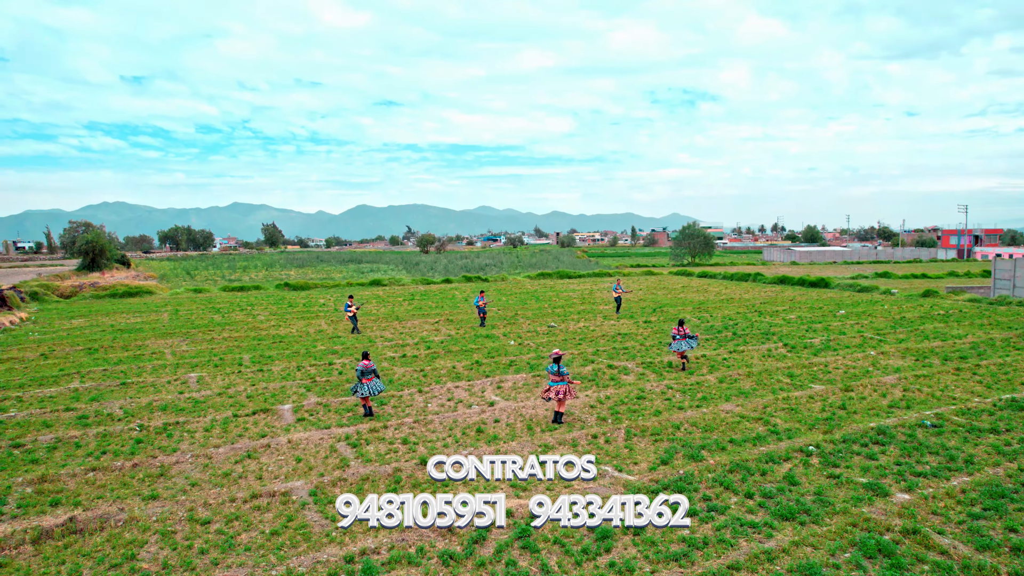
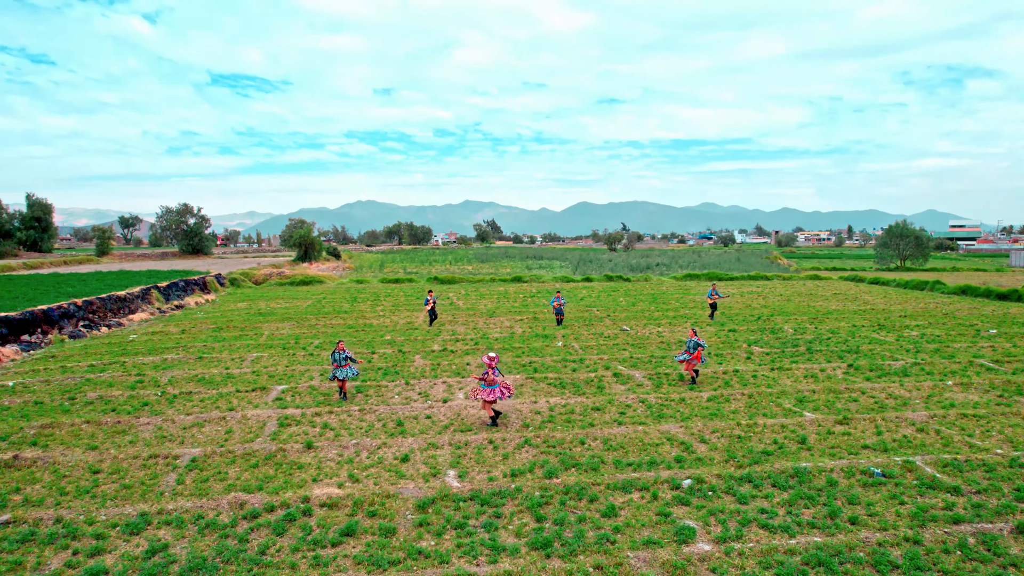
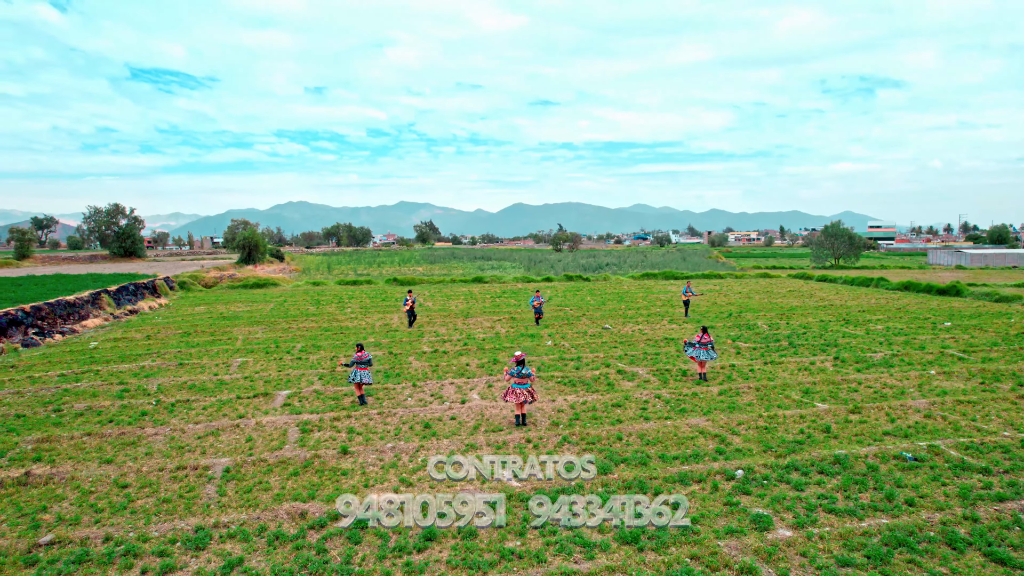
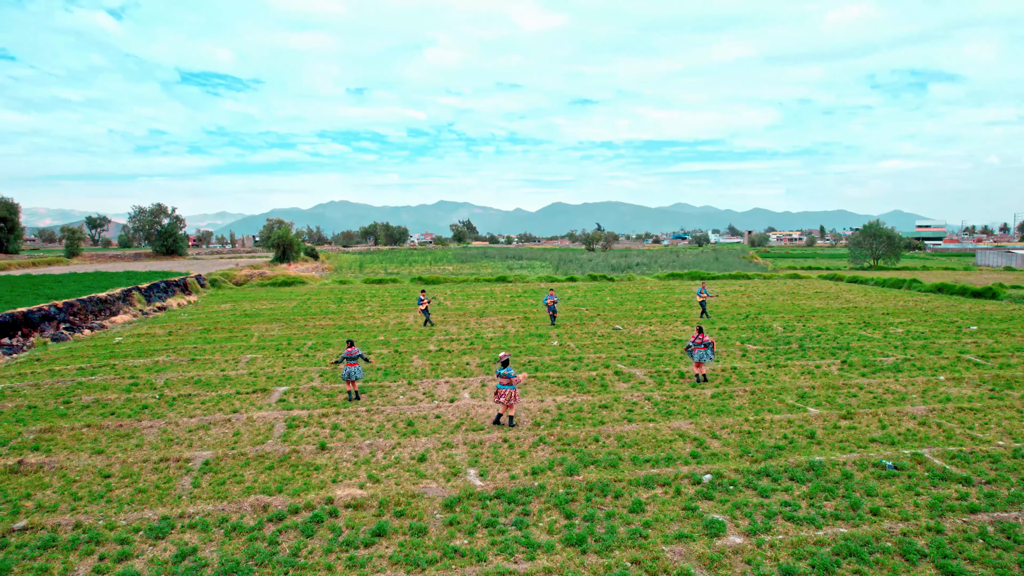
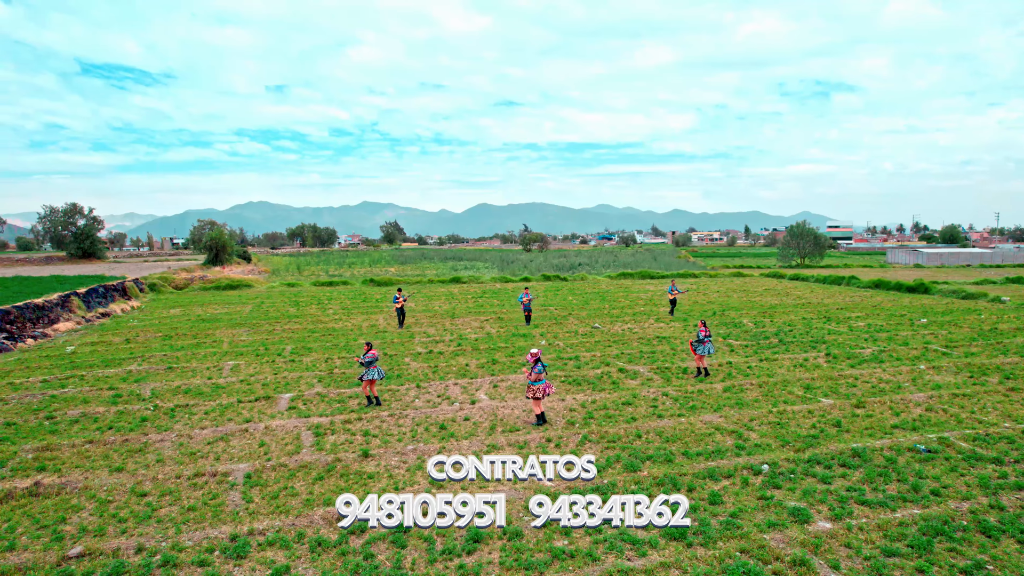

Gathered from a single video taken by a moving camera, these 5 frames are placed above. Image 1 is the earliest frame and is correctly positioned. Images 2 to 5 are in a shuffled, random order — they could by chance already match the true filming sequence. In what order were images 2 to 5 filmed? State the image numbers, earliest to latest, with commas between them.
5, 3, 4, 2
